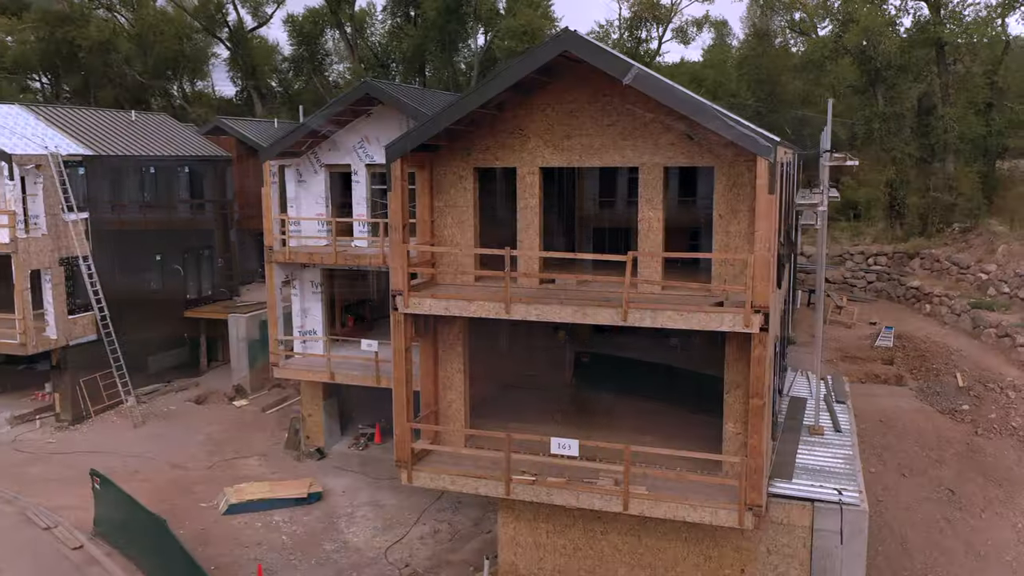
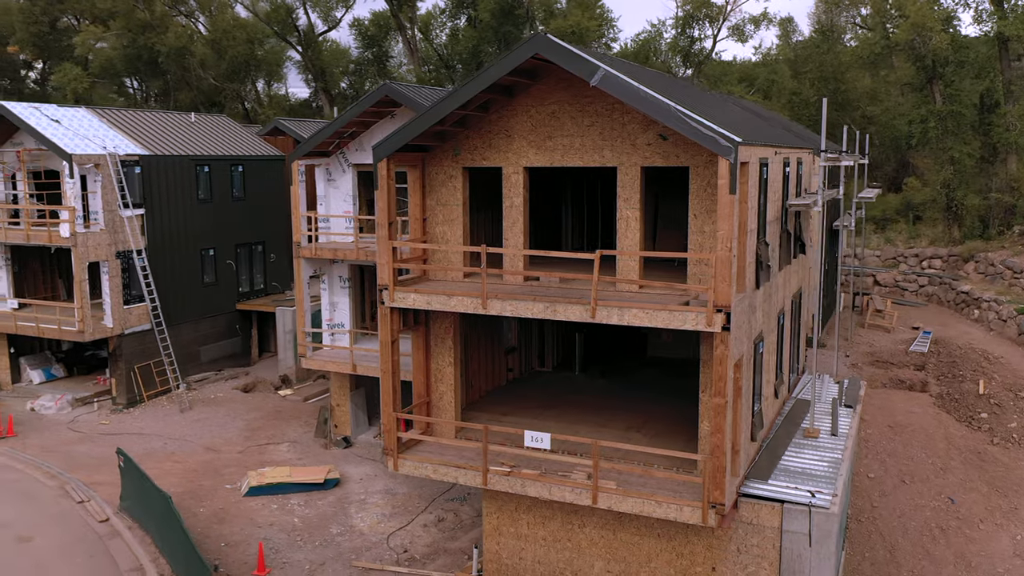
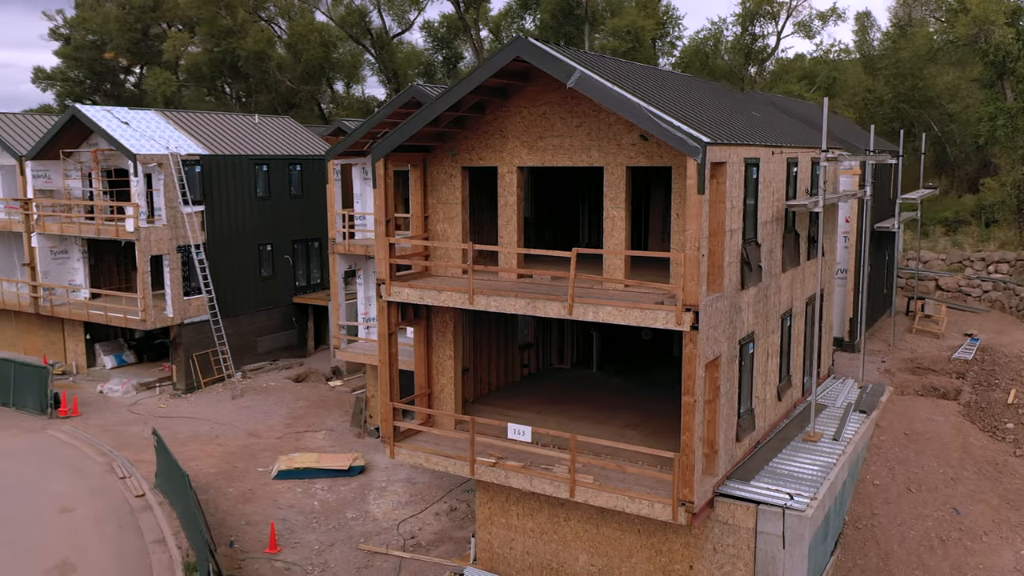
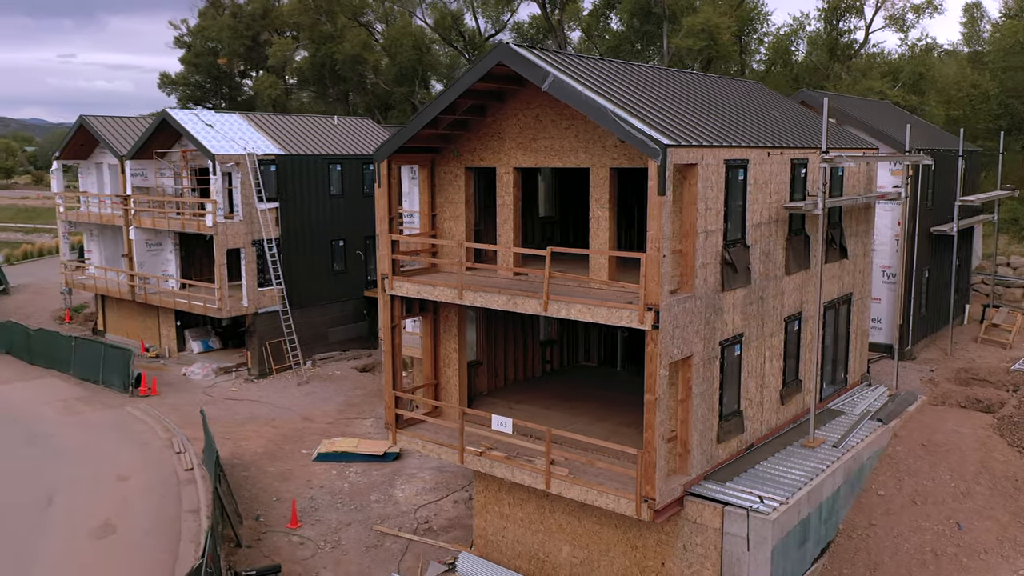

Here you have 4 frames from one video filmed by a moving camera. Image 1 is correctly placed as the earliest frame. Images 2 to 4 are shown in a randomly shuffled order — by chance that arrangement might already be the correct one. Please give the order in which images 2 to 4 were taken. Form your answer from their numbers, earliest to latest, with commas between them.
2, 3, 4
